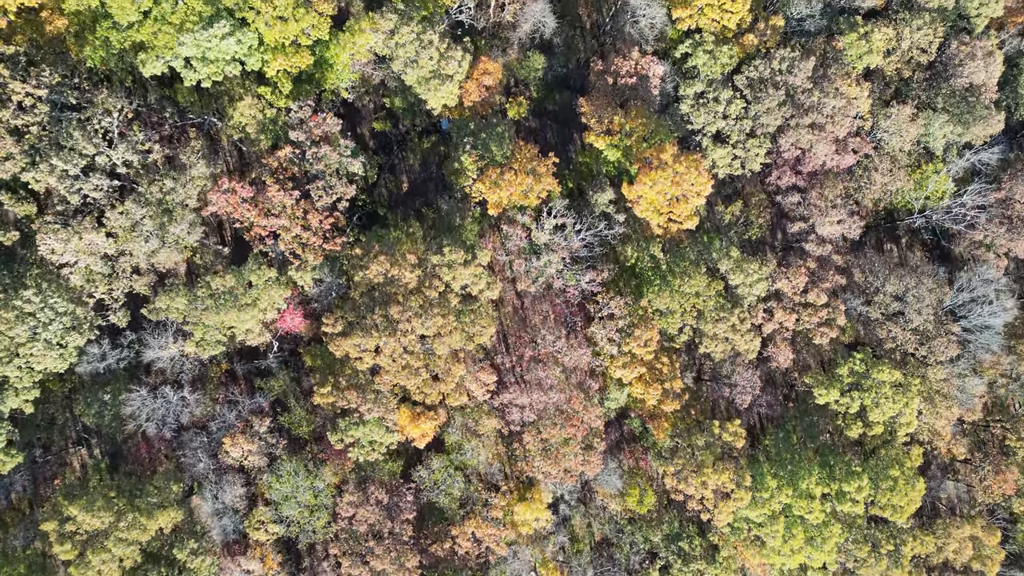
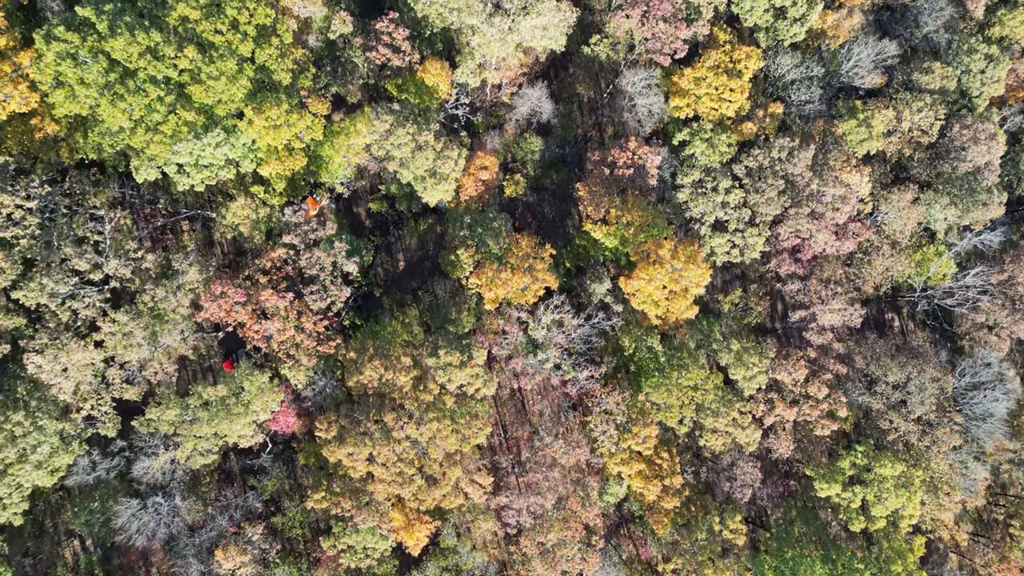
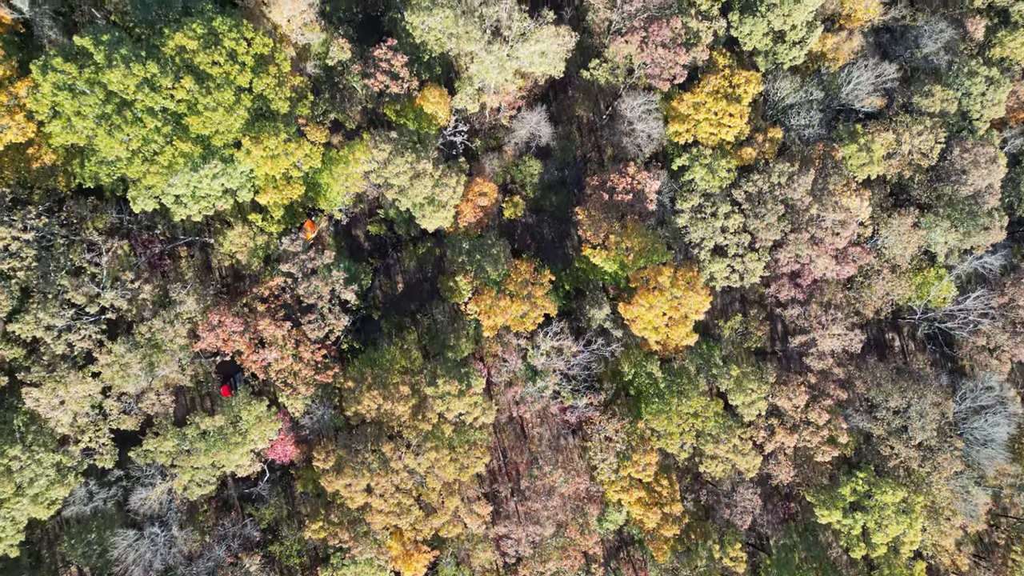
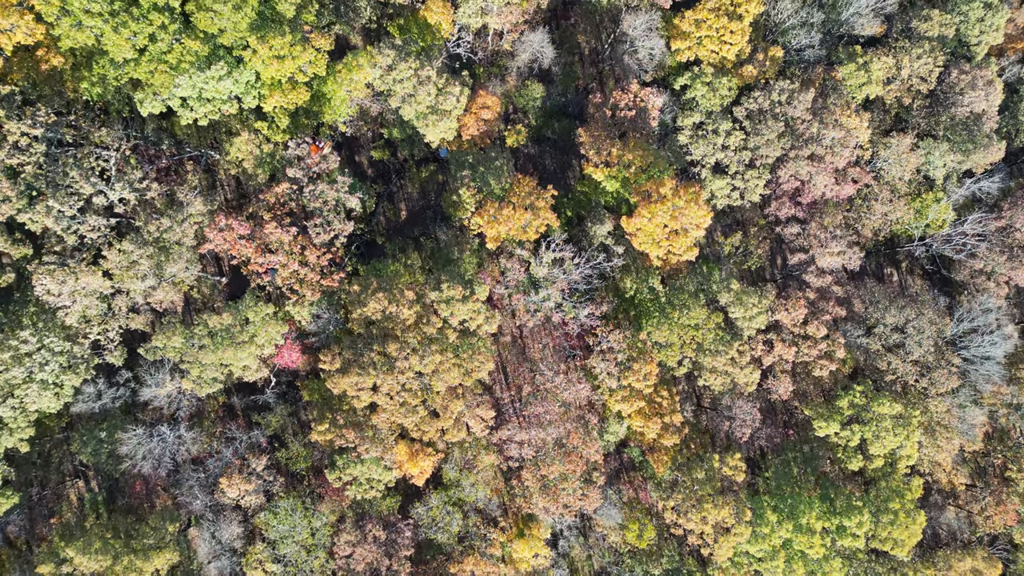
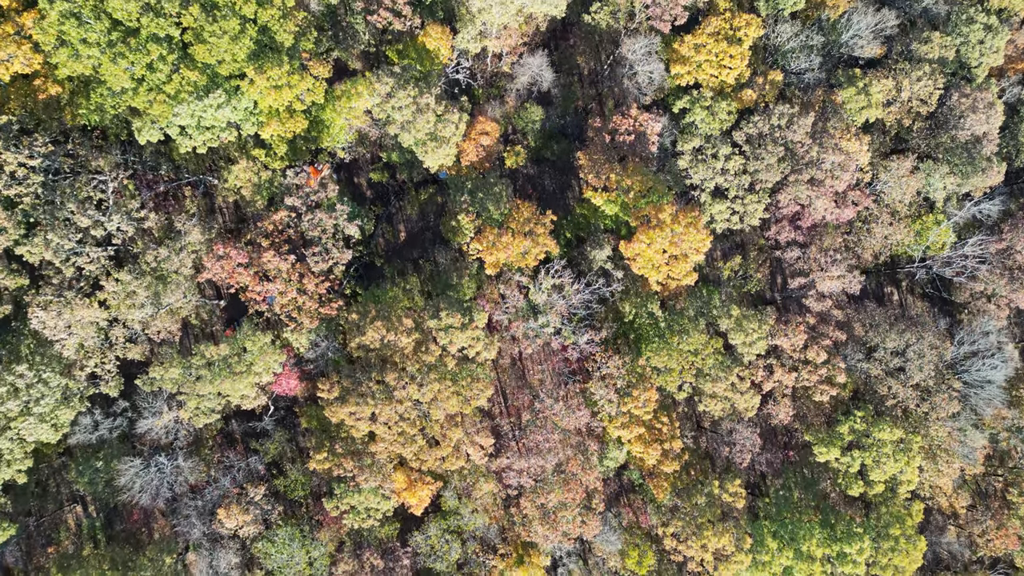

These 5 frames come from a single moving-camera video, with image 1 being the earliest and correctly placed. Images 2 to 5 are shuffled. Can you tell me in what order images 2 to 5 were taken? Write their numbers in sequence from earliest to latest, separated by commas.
4, 5, 2, 3
